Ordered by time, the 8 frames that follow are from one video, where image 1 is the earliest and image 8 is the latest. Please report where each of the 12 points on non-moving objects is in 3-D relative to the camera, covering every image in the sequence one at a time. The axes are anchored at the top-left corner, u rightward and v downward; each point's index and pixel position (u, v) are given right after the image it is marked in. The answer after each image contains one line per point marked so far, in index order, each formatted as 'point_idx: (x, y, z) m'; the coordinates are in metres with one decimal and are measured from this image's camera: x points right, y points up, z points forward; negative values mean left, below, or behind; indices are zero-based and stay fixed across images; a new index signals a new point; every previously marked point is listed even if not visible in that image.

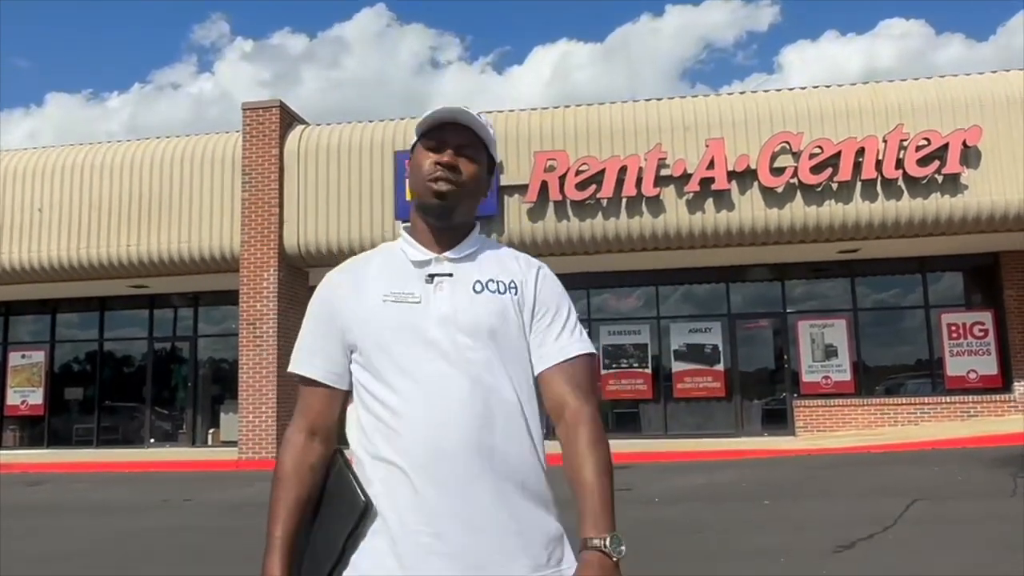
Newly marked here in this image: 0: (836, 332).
0: (+7.0, -1.0, +17.4) m
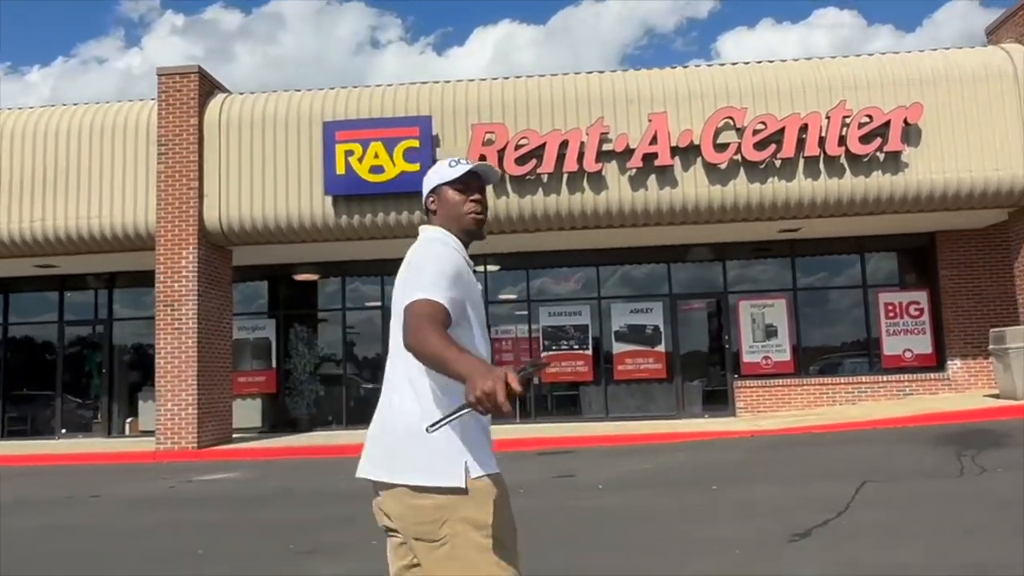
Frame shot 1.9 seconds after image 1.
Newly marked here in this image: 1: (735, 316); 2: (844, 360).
0: (+5.7, -0.5, +17.2) m
1: (+4.8, -0.6, +17.3) m
2: (+7.1, -1.6, +17.1) m
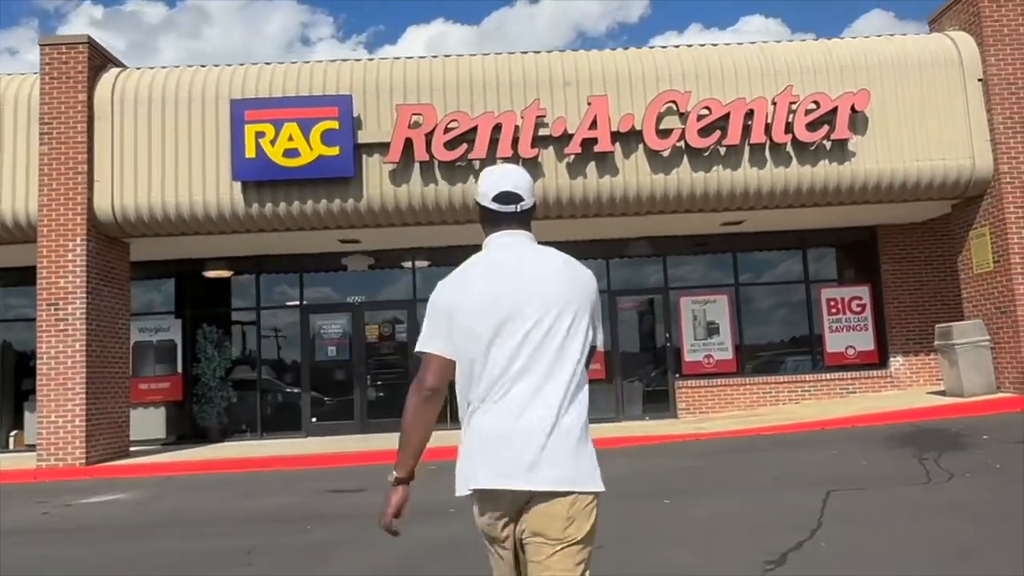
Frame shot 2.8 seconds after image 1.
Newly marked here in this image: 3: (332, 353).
0: (+4.3, -0.4, +16.6) m
1: (+3.4, -0.5, +16.5) m
2: (+5.7, -1.5, +16.6) m
3: (-3.7, -1.3, +16.3) m
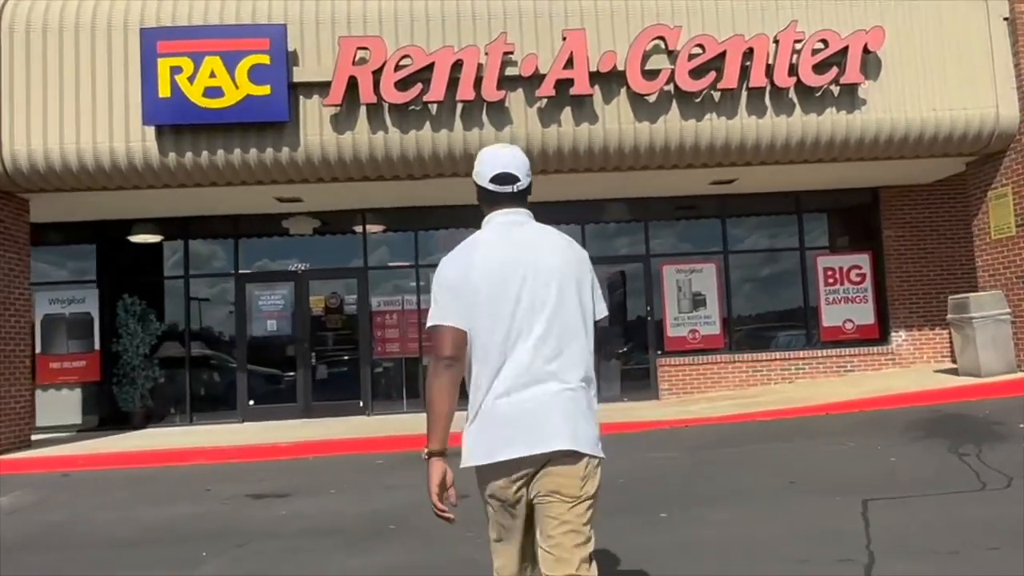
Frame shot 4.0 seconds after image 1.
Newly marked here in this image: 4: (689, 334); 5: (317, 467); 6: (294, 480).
0: (+3.6, +0.2, +15.0) m
1: (+2.7, +0.1, +14.9) m
2: (+5.0, -0.9, +15.1) m
3: (-4.4, -0.7, +14.5) m
4: (+3.3, -0.8, +14.8) m
5: (-2.4, -2.2, +9.9) m
6: (-2.5, -2.2, +9.1) m
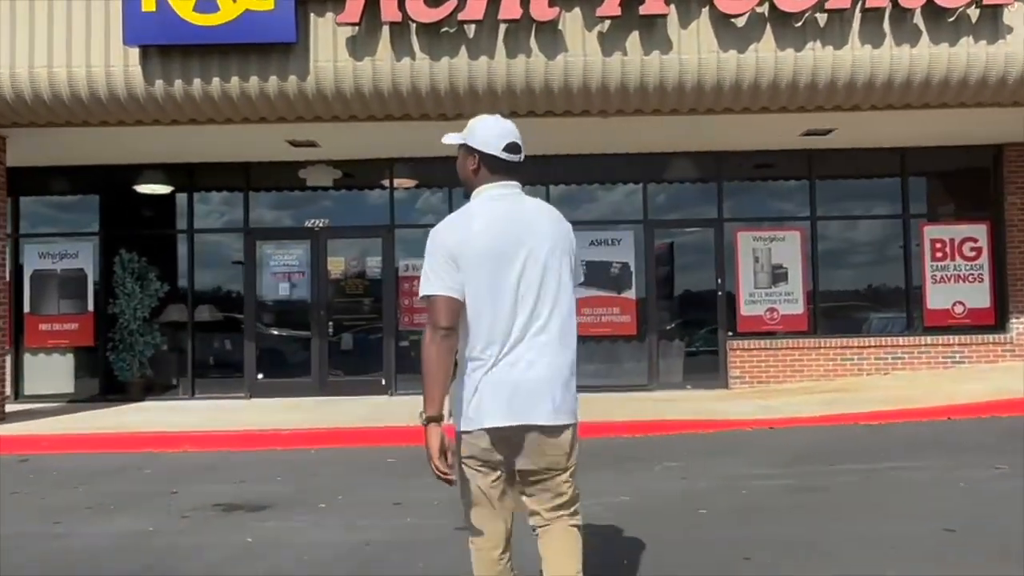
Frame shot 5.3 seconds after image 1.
0: (+4.4, +0.6, +12.7) m
1: (+3.5, +0.5, +12.7) m
2: (+5.8, -0.5, +12.8) m
3: (-3.6, -0.1, +12.7) m
4: (+4.0, -0.4, +12.6) m
5: (-2.0, -1.8, +8.1) m
6: (-2.1, -1.8, +7.3) m
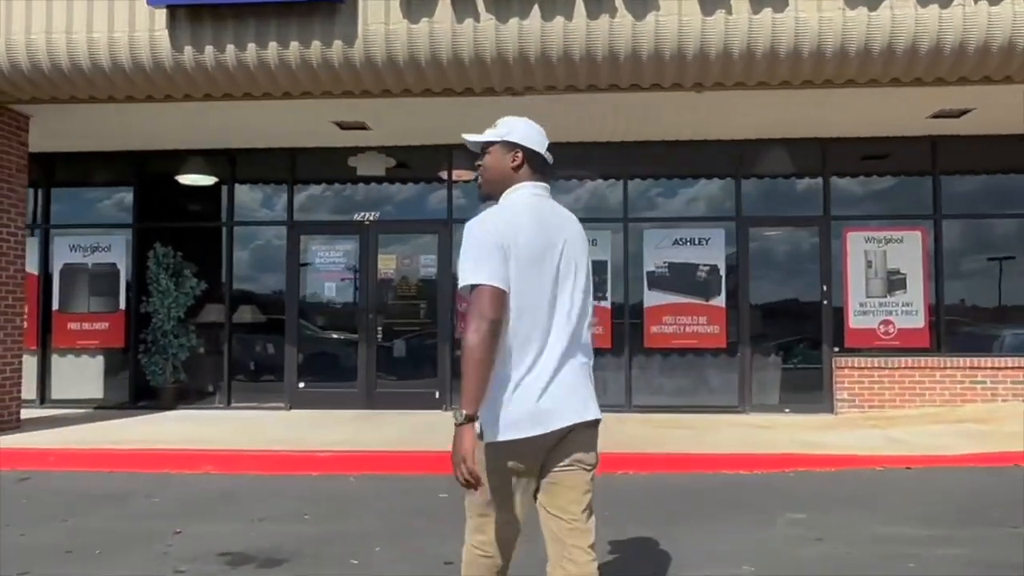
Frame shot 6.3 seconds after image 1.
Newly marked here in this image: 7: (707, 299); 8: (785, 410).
0: (+5.4, +0.5, +10.9) m
1: (+4.5, +0.4, +11.0) m
2: (+6.8, -0.6, +10.9) m
3: (-2.6, -0.1, +11.5) m
4: (+5.0, -0.5, +10.9) m
5: (-1.3, -1.7, +6.8) m
6: (-1.5, -1.7, +6.0) m
7: (+2.7, -0.2, +11.0) m
8: (+3.7, -1.7, +10.9) m
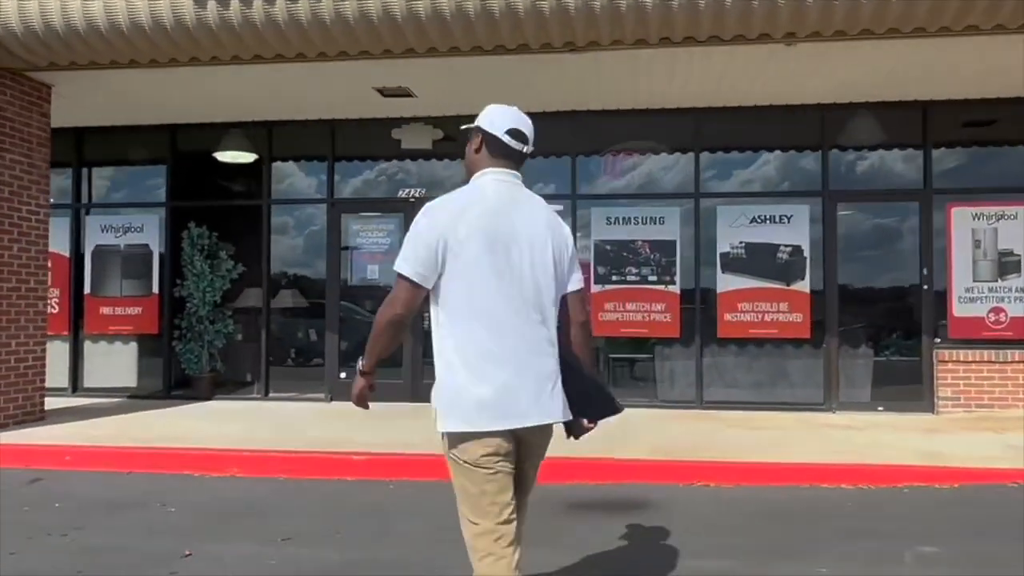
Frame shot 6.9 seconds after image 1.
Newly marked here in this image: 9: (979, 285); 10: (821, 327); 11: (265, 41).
0: (+6.1, +0.7, +9.6) m
1: (+5.2, +0.6, +9.7) m
2: (+7.5, -0.4, +9.5) m
3: (-1.9, +0.2, +10.7) m
4: (+5.7, -0.3, +9.6) m
5: (-0.9, -1.6, +5.9) m
6: (-1.1, -1.6, +5.1) m
7: (+3.4, +0.1, +9.8) m
8: (+4.4, -1.5, +9.7) m
9: (+5.6, +0.1, +9.6) m
10: (+3.8, -0.5, +9.8) m
11: (-2.3, +2.4, +7.6) m
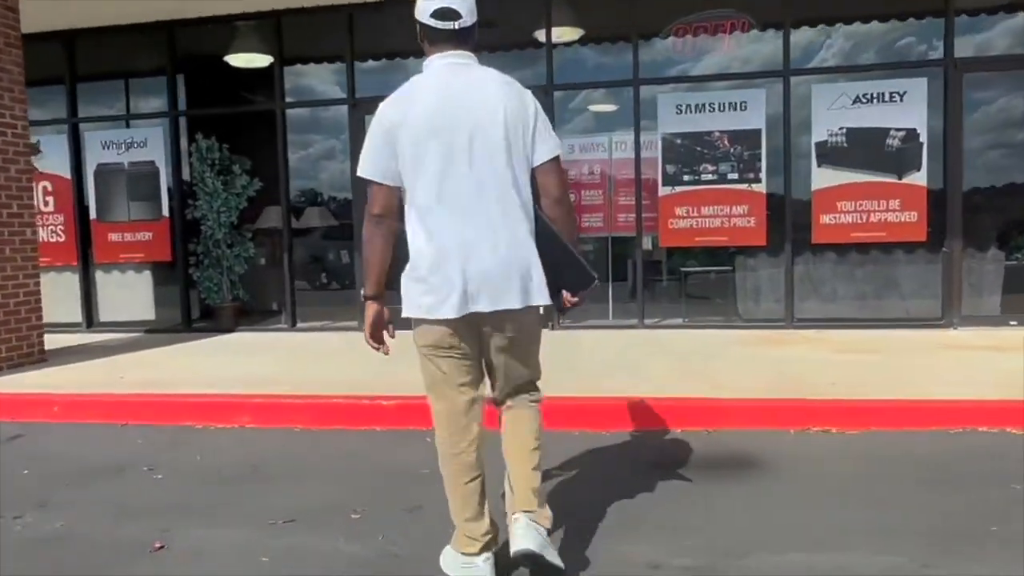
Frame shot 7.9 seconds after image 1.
0: (+6.6, +1.9, +7.7) m
1: (+5.8, +1.8, +7.8) m
2: (+8.0, +0.8, +7.6) m
3: (-1.2, +1.2, +9.3) m
4: (+6.3, +0.8, +7.8) m
5: (-0.5, -1.1, +4.7) m
6: (-0.7, -1.1, +3.9) m
7: (+4.0, +1.1, +8.2) m
8: (+5.0, -0.3, +8.1) m
9: (+6.2, +1.2, +7.8) m
10: (+4.4, +0.6, +8.2) m
11: (-2.0, +3.0, +6.1) m
